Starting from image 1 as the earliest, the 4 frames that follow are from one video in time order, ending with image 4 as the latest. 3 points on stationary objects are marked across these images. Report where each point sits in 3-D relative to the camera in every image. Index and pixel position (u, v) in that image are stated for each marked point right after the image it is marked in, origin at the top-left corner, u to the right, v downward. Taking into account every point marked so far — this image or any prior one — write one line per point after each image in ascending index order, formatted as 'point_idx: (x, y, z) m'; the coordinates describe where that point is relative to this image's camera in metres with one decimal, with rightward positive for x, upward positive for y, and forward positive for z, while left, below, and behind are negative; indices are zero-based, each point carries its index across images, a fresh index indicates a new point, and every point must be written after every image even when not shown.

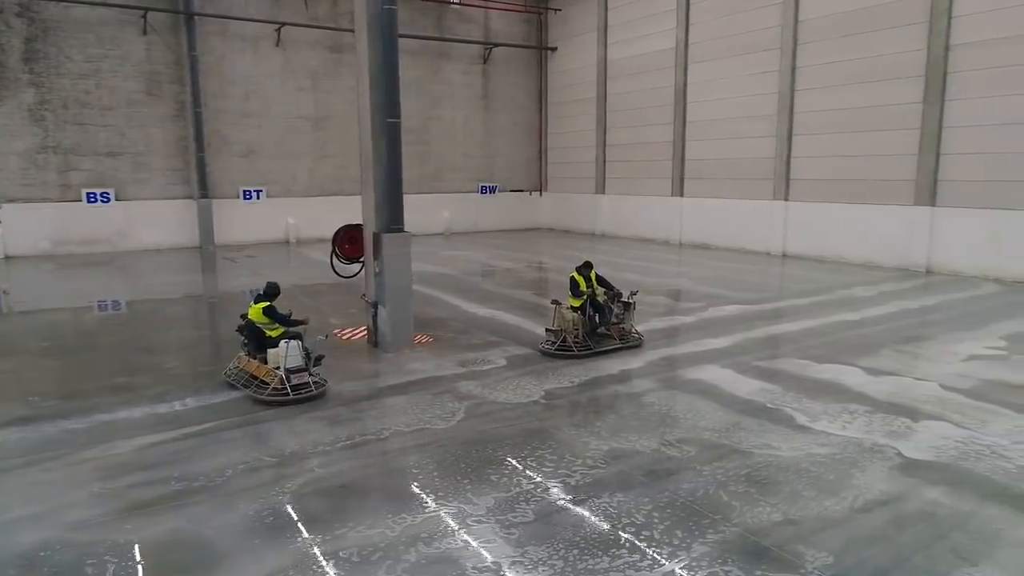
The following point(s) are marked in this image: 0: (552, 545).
0: (+0.2, -1.4, +3.7) m
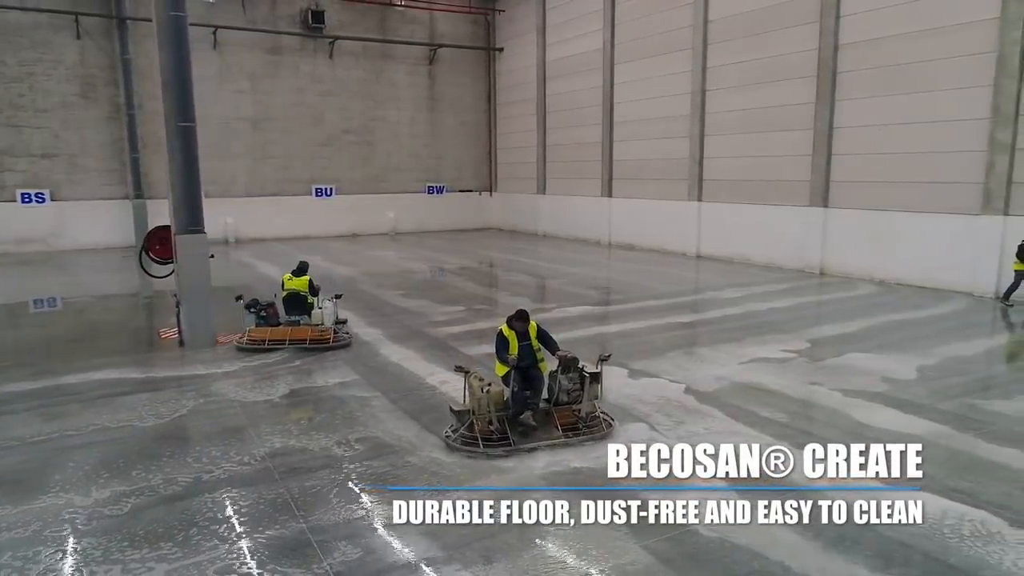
0: (-2.2, -1.4, +3.9) m
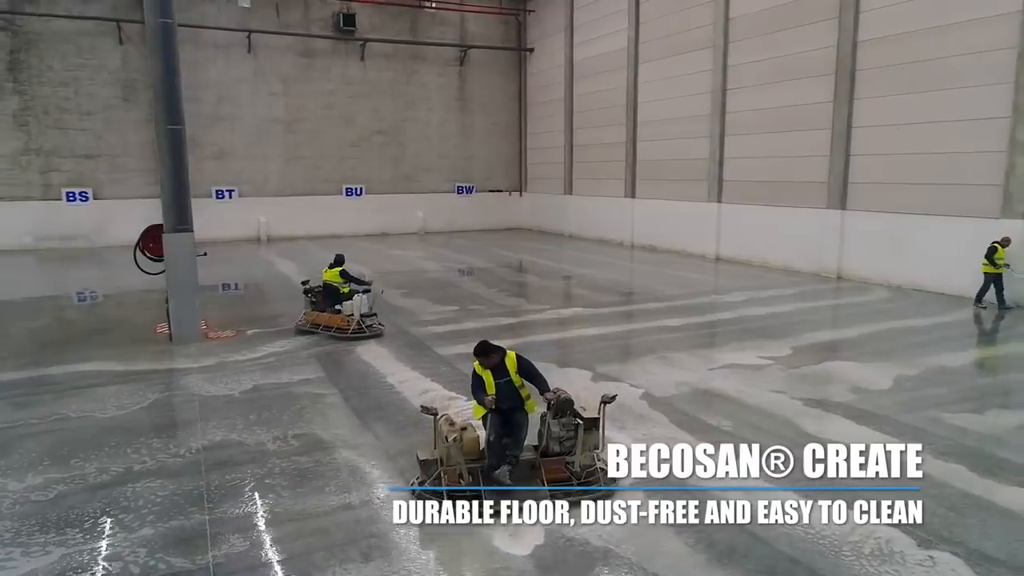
0: (-2.8, -1.4, +4.1) m
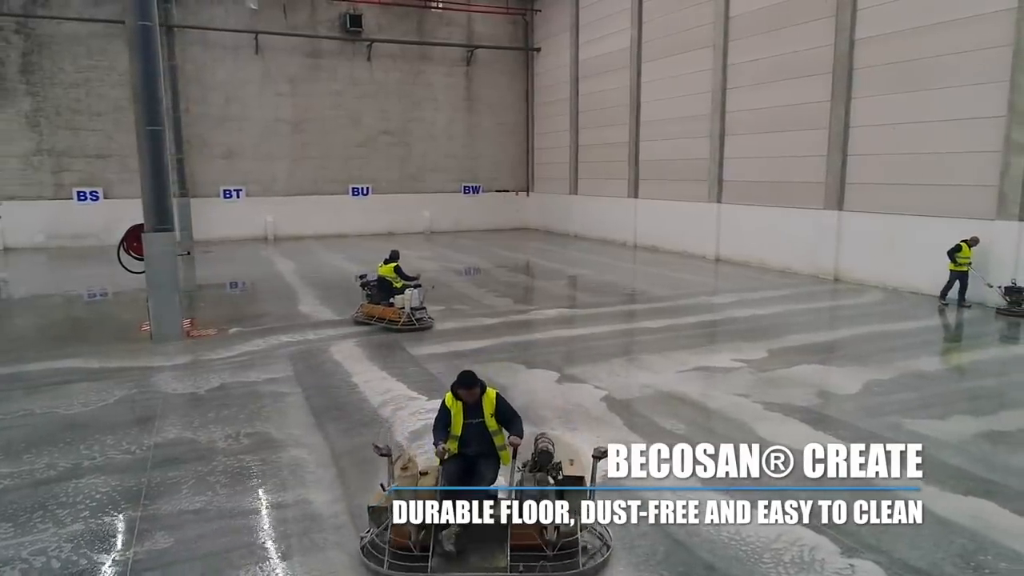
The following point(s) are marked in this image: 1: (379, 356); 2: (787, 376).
0: (-3.3, -1.4, +4.2) m
1: (-1.5, -0.7, +7.7) m
2: (+2.7, -0.9, +6.9) m
